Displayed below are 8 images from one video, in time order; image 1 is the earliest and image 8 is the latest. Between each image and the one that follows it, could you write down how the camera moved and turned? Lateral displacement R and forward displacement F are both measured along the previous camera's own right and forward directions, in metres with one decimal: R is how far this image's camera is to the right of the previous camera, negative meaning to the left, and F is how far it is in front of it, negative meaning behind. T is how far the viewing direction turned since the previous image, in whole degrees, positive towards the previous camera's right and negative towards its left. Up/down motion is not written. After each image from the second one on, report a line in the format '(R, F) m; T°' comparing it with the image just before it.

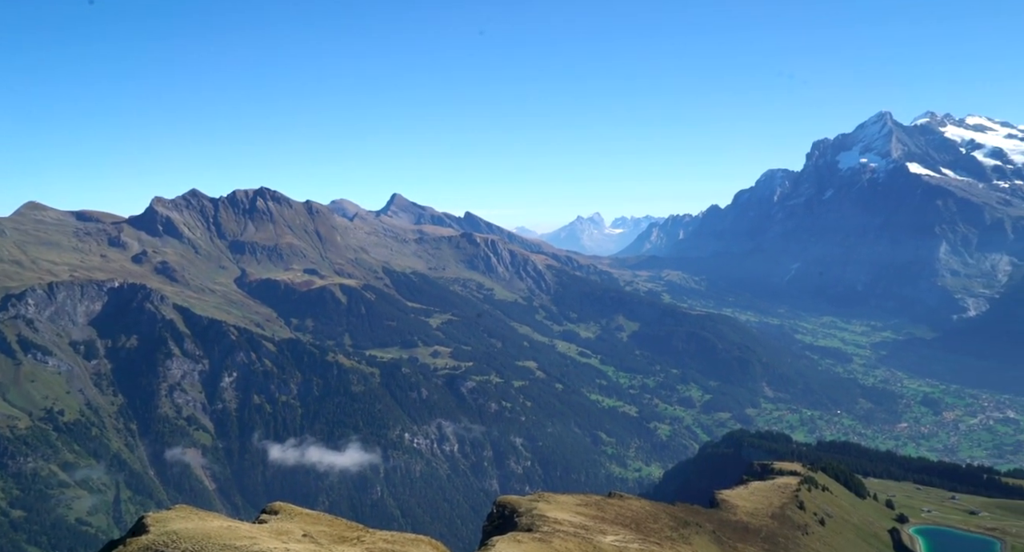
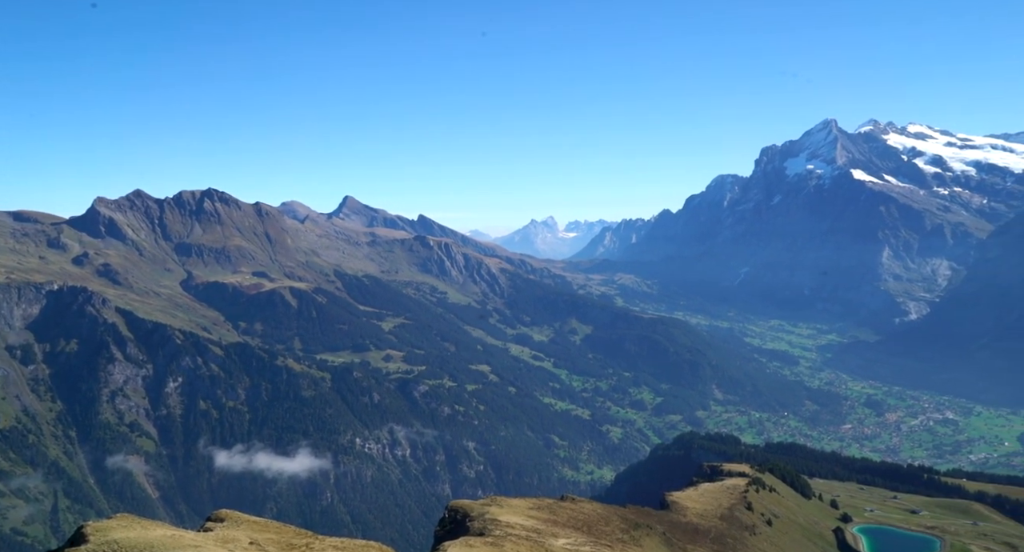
(+2.1, -0.2) m; +3°
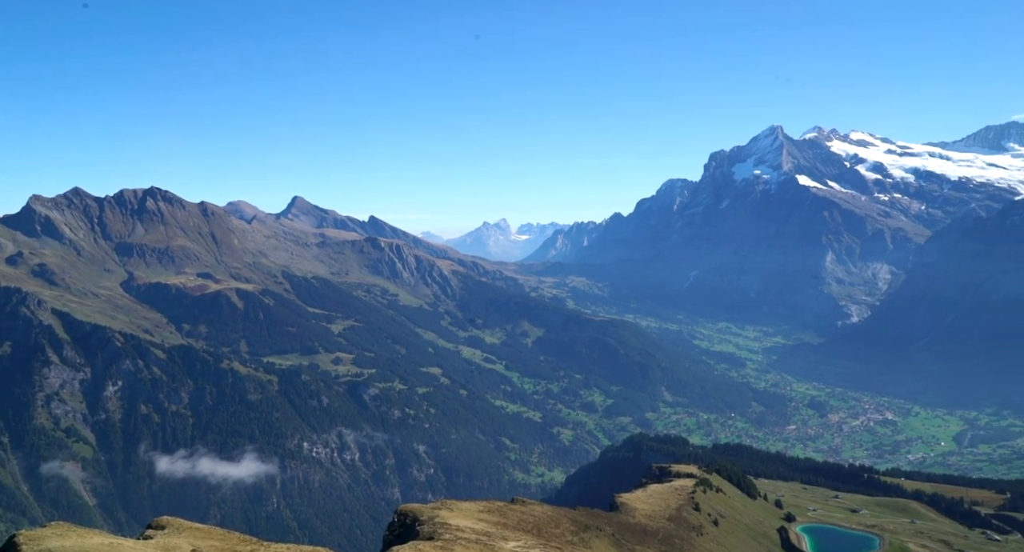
(+2.6, +0.2) m; +3°
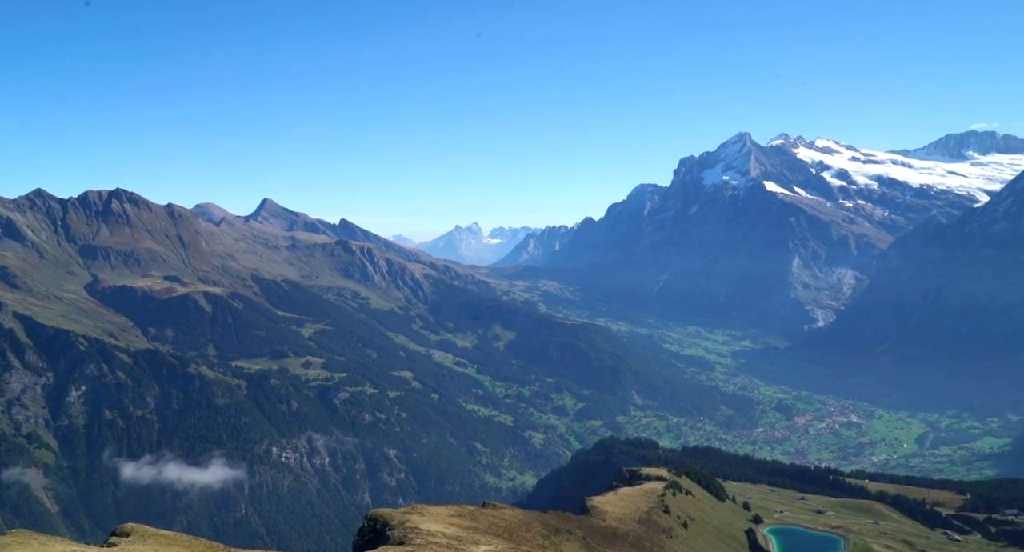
(+1.7, -0.8) m; +2°
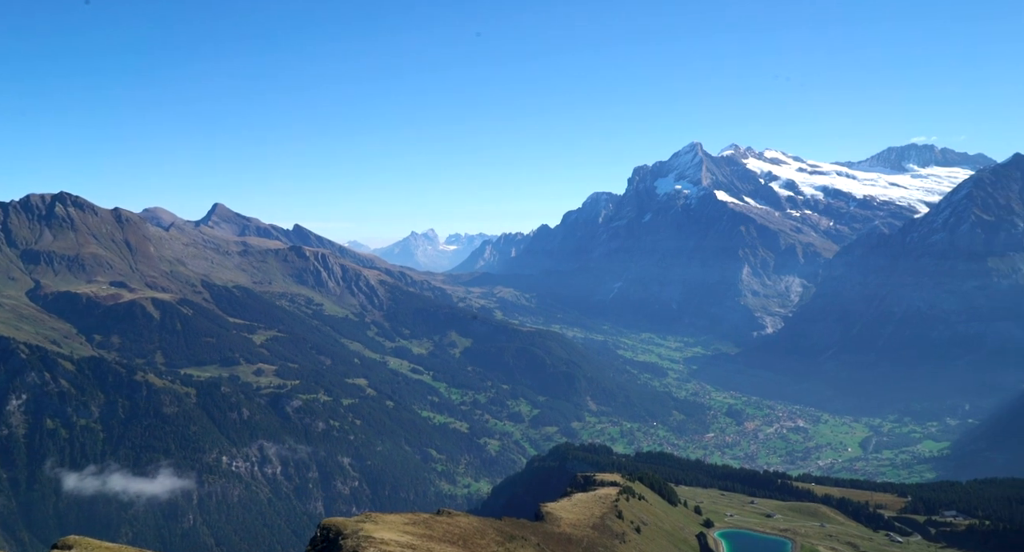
(+2.0, -1.3) m; +3°
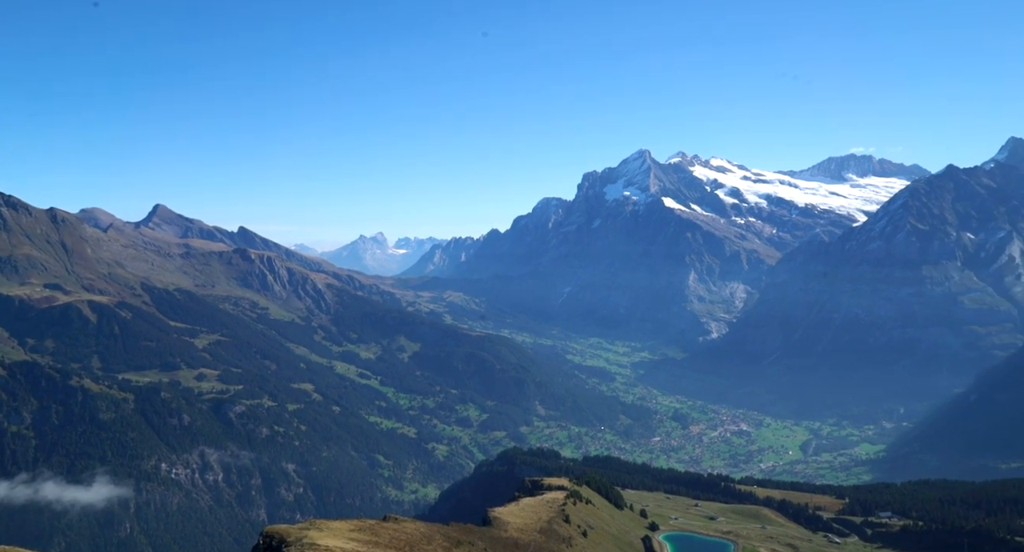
(+2.0, +0.4) m; +3°
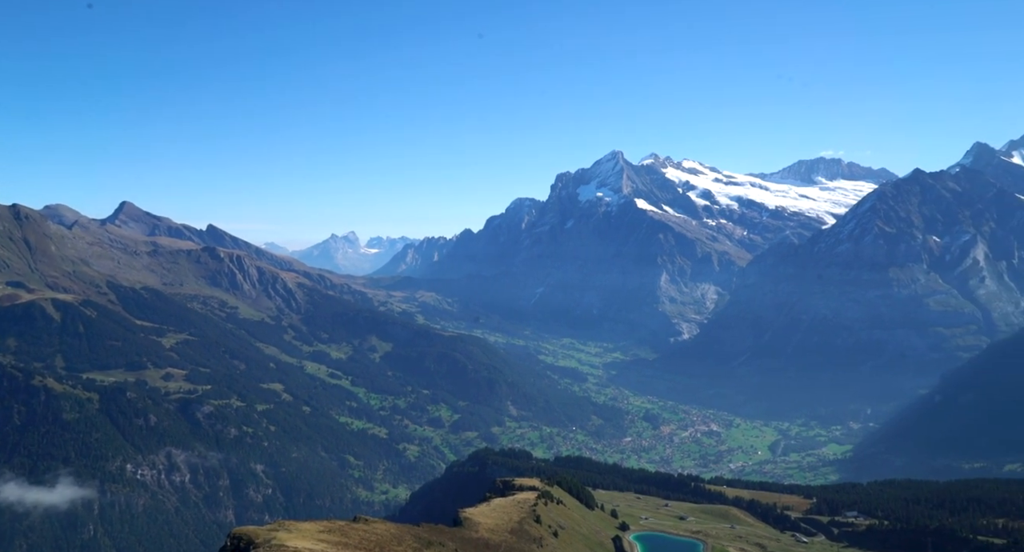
(+0.8, +1.0) m; +2°
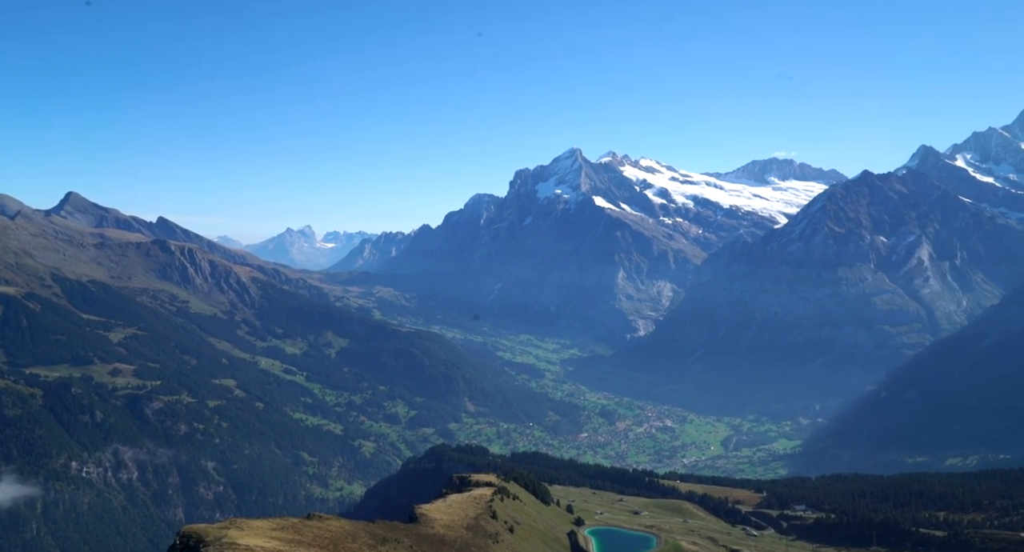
(+1.7, +1.4) m; +2°
